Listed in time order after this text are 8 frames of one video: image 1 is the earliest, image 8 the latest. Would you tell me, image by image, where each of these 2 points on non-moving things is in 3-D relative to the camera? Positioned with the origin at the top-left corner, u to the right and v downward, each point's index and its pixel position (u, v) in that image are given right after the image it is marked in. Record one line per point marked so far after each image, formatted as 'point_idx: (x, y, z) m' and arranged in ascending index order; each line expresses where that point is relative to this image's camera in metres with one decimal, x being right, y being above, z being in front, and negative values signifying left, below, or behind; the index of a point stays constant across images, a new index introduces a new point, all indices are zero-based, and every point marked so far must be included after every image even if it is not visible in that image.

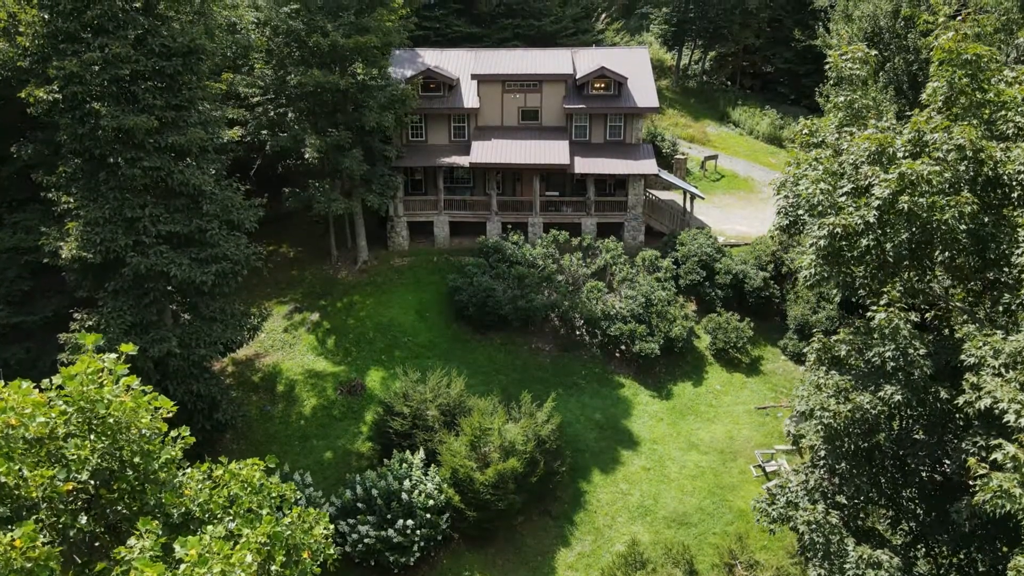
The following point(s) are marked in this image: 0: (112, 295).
0: (-11.1, -0.2, +18.1) m
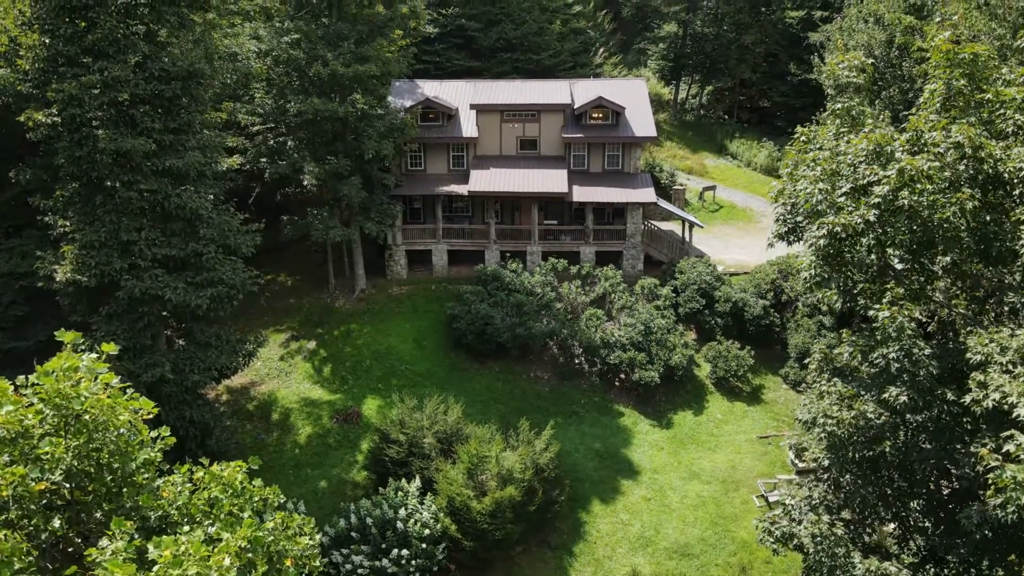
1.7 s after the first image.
0: (-11.2, -0.9, +17.9) m
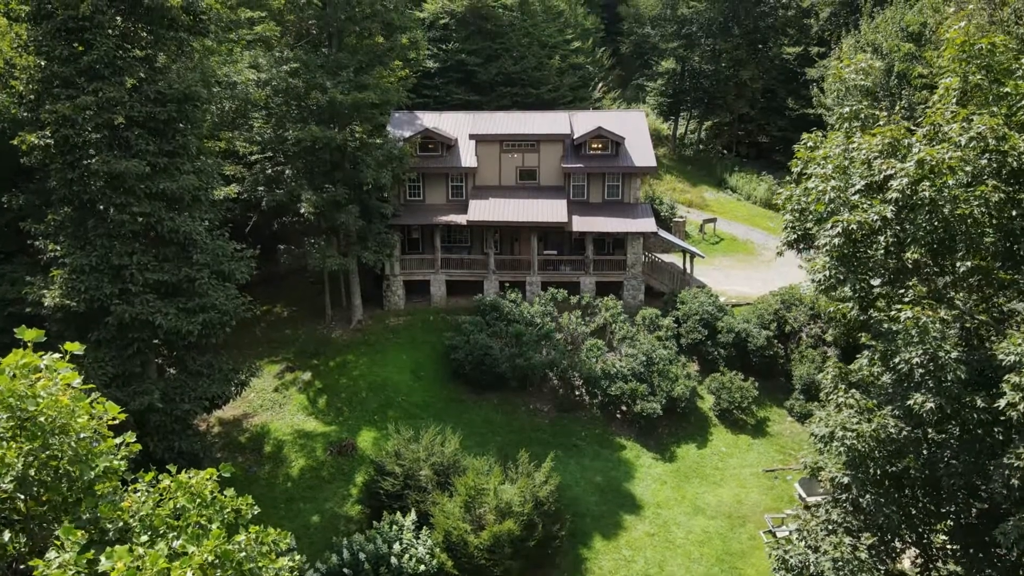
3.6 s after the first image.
0: (-11.2, -1.6, +17.5) m
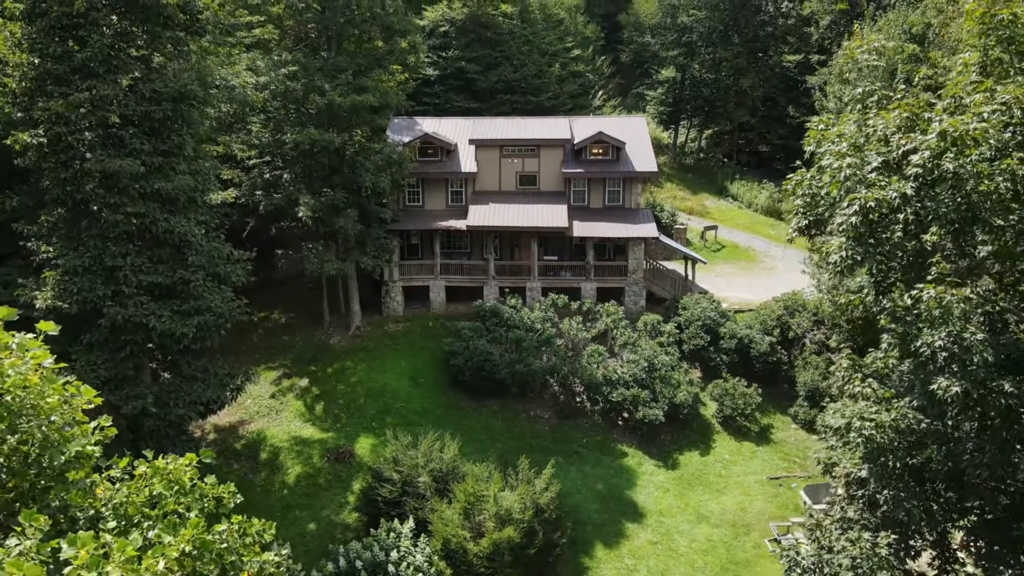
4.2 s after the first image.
0: (-11.2, -1.6, +17.2) m
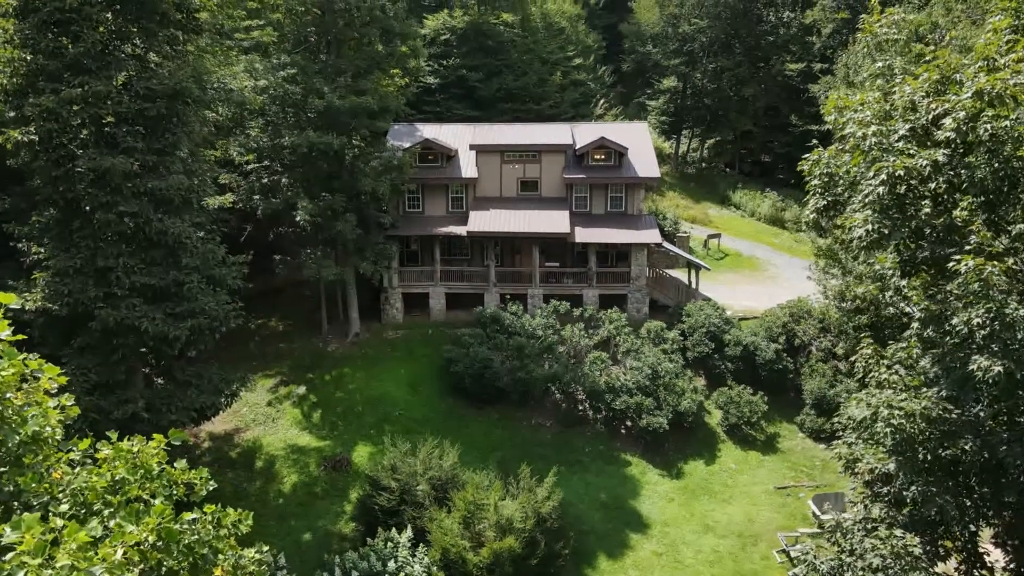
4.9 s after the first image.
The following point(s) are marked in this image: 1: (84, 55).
0: (-11.2, -1.6, +16.8) m
1: (-10.0, +5.4, +15.2) m
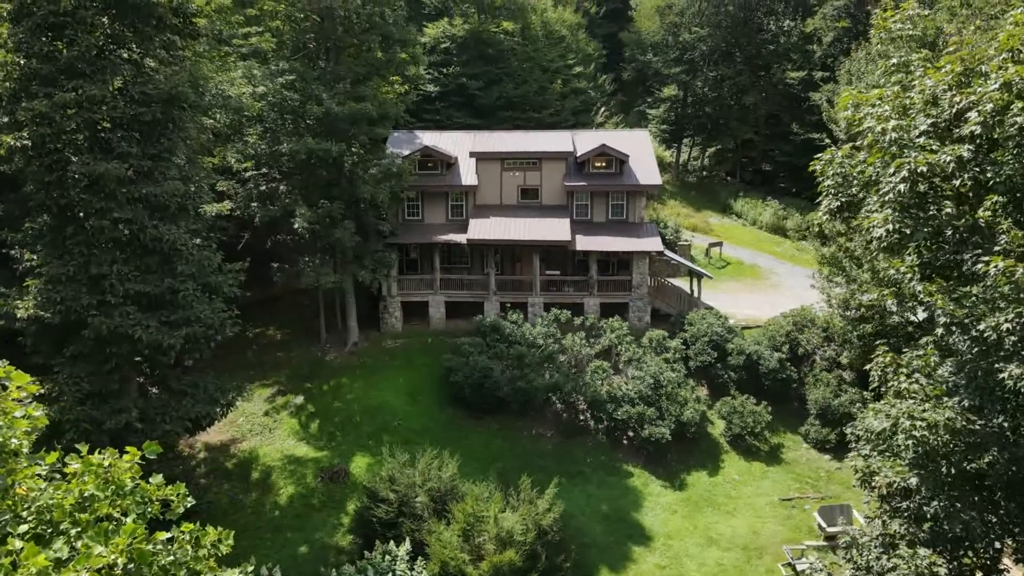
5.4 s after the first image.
0: (-11.2, -1.8, +16.5) m
1: (-10.0, +5.3, +15.0) m
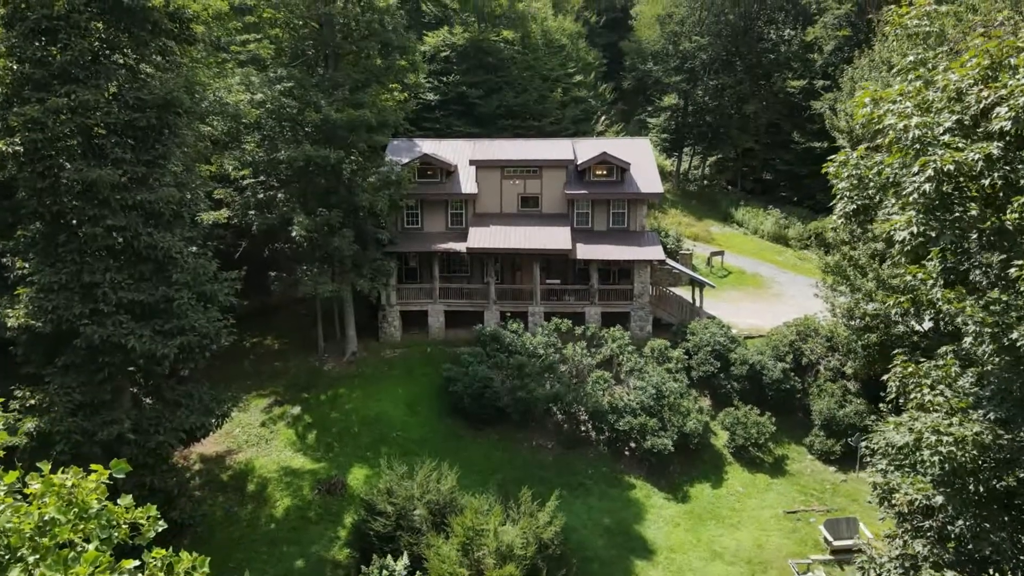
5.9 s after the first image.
0: (-11.2, -2.0, +16.2) m
1: (-10.0, +5.1, +14.8) m
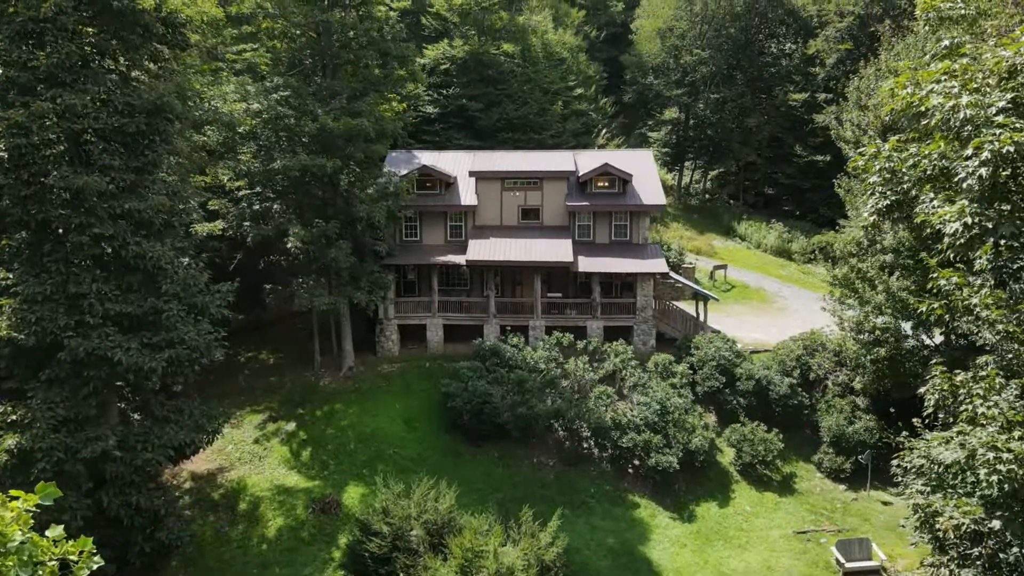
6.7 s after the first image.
0: (-11.2, -2.3, +15.6) m
1: (-10.0, +4.9, +14.4) m
